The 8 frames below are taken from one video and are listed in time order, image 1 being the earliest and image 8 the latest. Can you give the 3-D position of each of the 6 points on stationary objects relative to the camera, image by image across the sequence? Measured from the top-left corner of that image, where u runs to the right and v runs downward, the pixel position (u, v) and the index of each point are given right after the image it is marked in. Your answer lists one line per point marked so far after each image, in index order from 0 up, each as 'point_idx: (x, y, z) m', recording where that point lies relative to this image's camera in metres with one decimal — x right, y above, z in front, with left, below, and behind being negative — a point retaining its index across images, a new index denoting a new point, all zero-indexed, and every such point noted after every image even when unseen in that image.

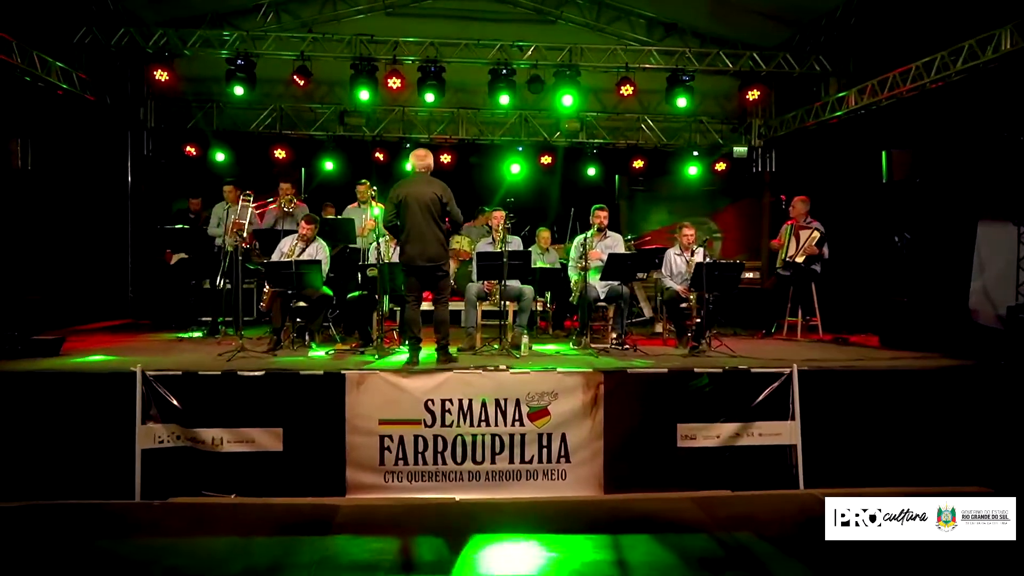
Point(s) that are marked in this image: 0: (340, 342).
0: (-1.8, -0.6, +8.4) m
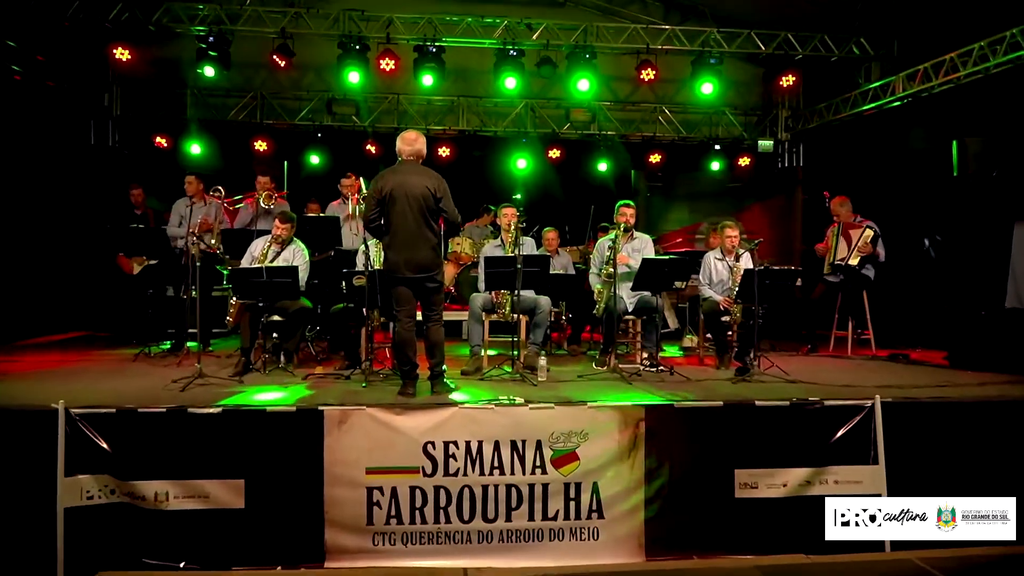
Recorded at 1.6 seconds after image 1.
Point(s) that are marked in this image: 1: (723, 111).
0: (-1.6, -0.7, +7.1) m
1: (+3.4, +2.8, +13.0) m
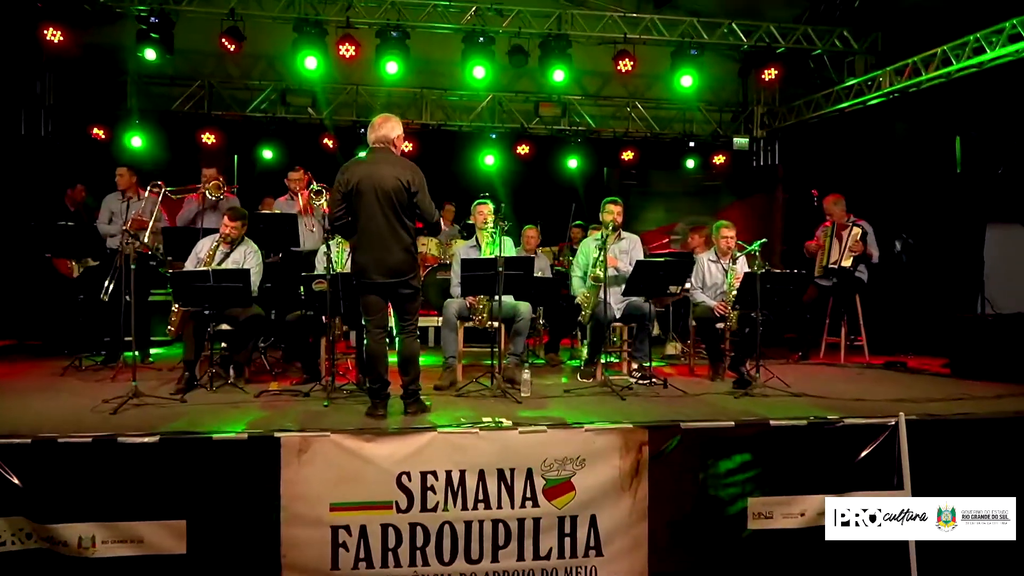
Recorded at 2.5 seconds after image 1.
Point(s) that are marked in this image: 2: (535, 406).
0: (-1.8, -0.7, +6.4) m
1: (+2.8, +2.8, +12.6) m
2: (+0.2, -0.8, +5.4) m
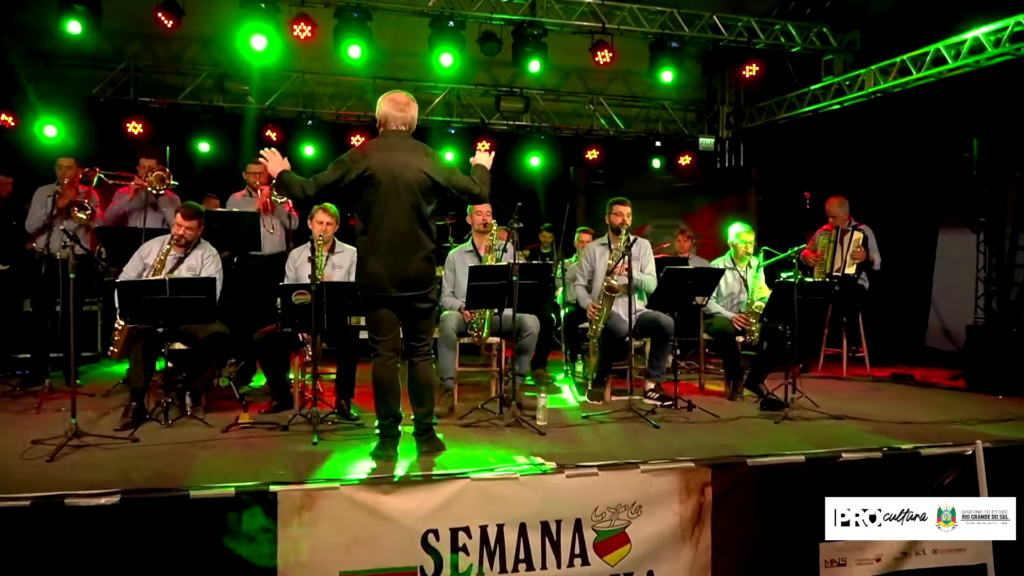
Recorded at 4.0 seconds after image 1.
0: (-1.8, -0.8, +5.4) m
1: (+2.2, +2.7, +12.1) m
2: (+0.3, -0.8, +4.7) m
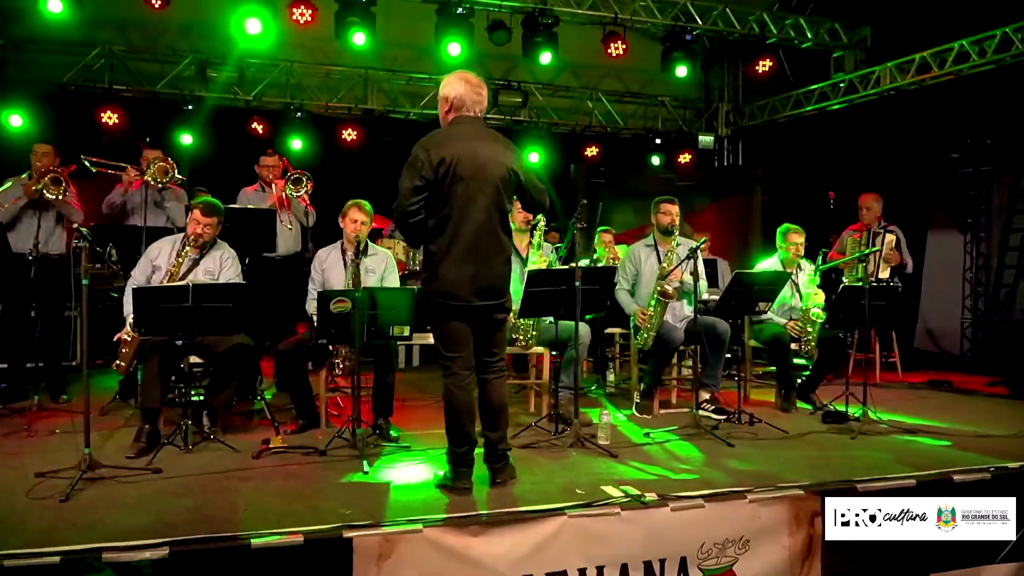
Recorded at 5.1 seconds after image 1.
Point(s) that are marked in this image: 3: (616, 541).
0: (-1.5, -0.8, +4.9) m
1: (+2.1, +2.7, +11.7) m
2: (+0.6, -0.9, +4.3) m
3: (+0.4, -1.0, +3.2) m
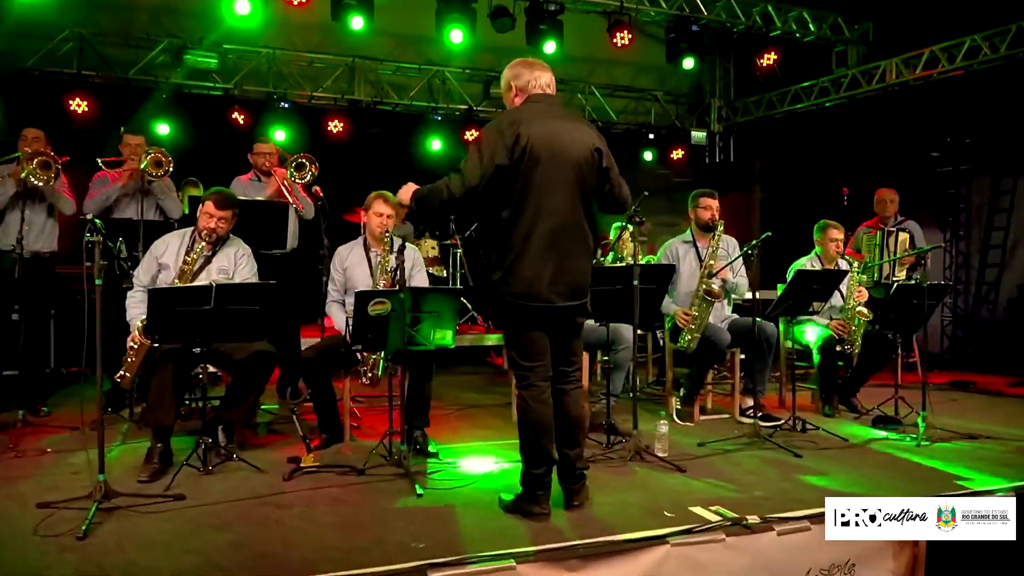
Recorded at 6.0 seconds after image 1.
0: (-1.2, -0.8, +4.4) m
1: (+2.0, +2.7, +11.4) m
2: (+0.9, -0.9, +3.9) m
3: (+0.7, -1.0, +2.9) m
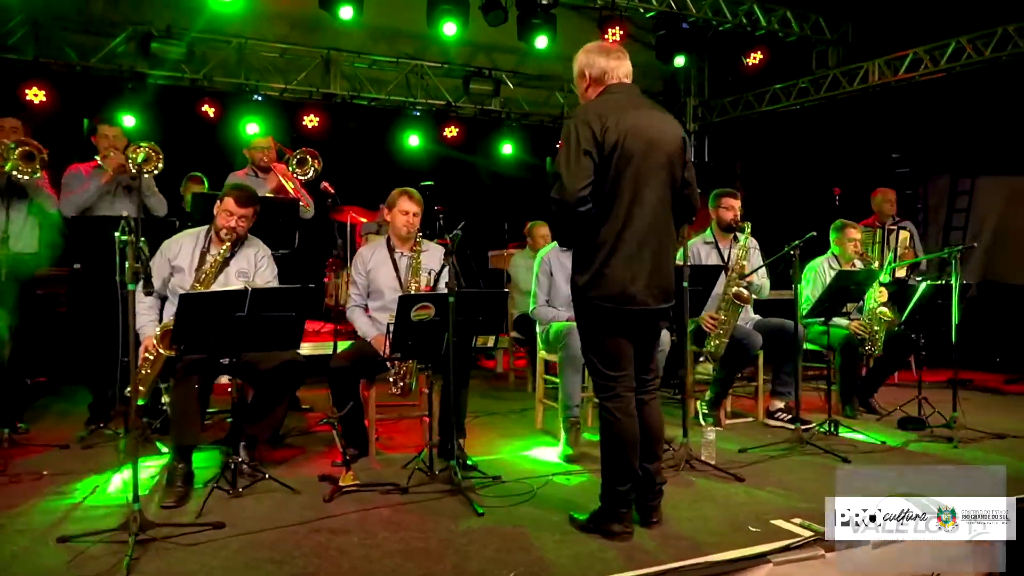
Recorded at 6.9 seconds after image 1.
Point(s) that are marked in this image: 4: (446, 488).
0: (-1.1, -0.8, +4.1) m
1: (+1.6, +2.7, +11.4) m
2: (+1.1, -0.9, +3.8) m
3: (+1.0, -1.0, +2.7) m
4: (-0.3, -0.9, +3.5) m
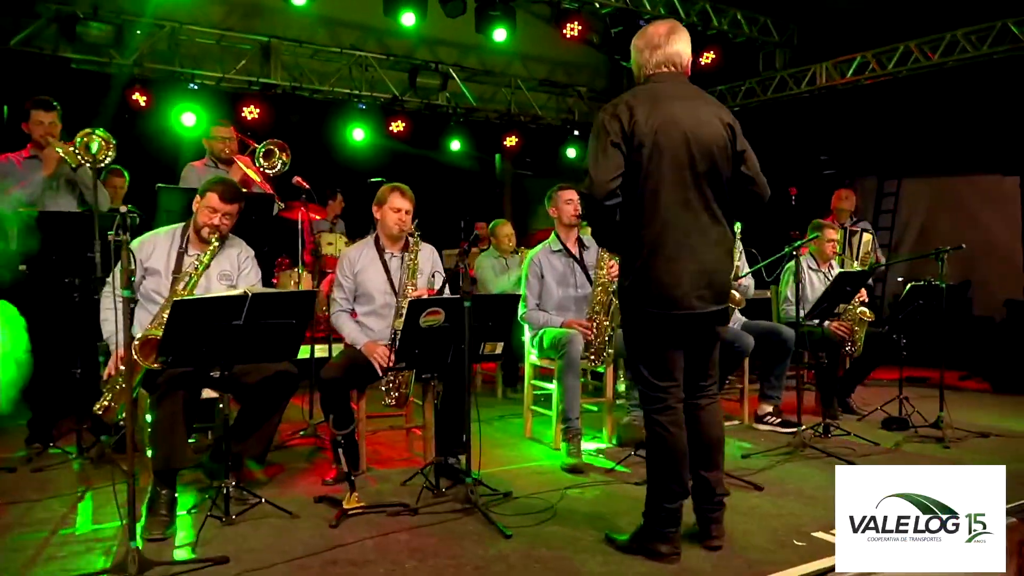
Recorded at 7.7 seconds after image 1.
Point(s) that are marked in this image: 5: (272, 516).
0: (-1.0, -0.8, +3.8) m
1: (+0.9, +2.7, +11.3) m
2: (+1.1, -0.9, +3.7) m
3: (+1.2, -1.0, +2.6) m
4: (-0.2, -0.9, +3.3) m
5: (-0.9, -0.9, +3.2) m
